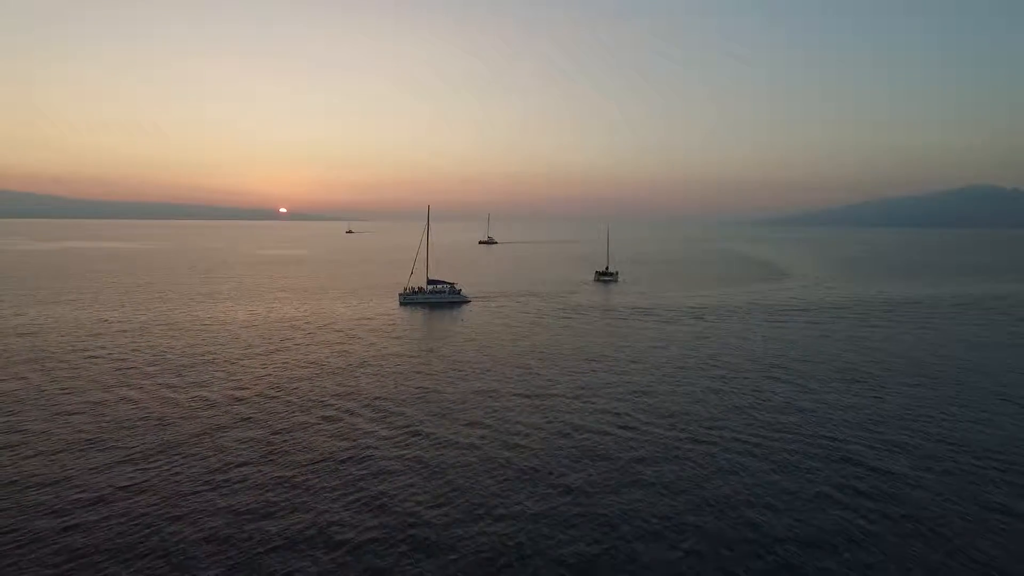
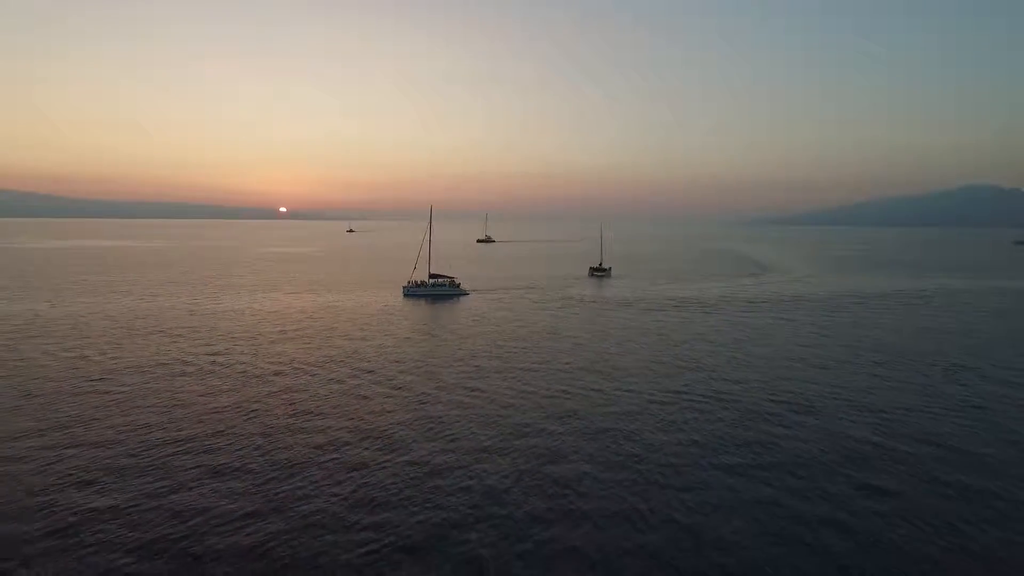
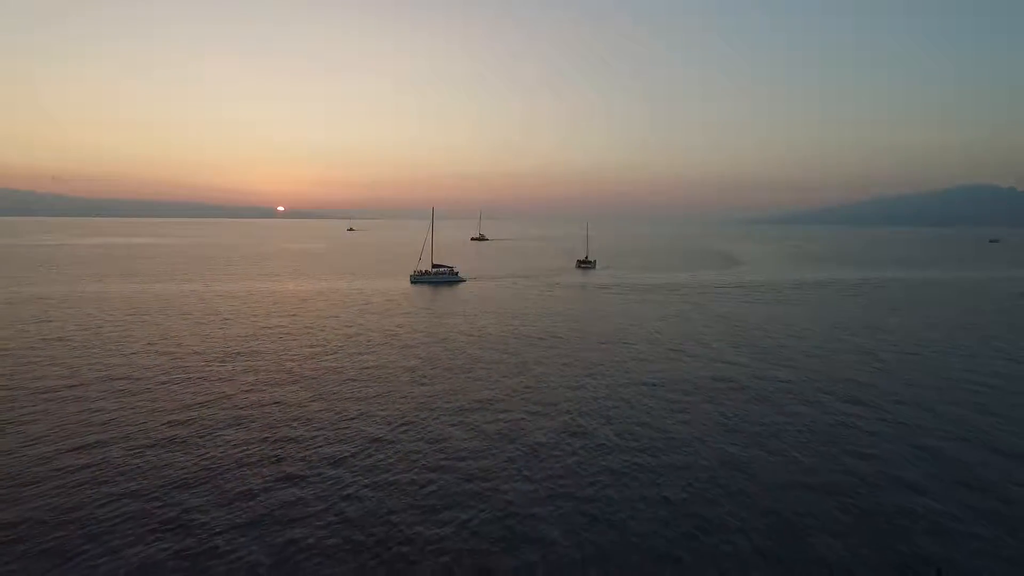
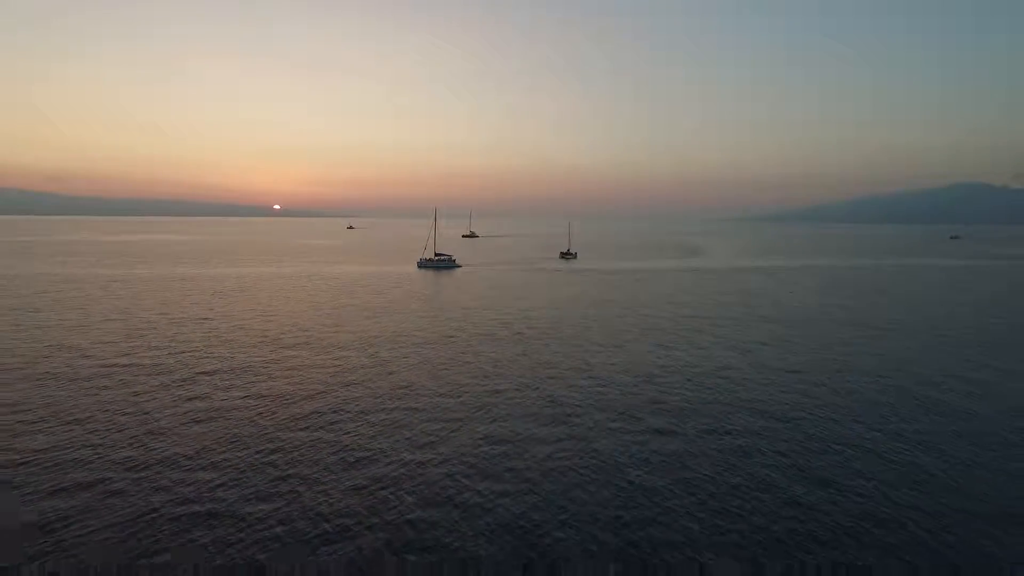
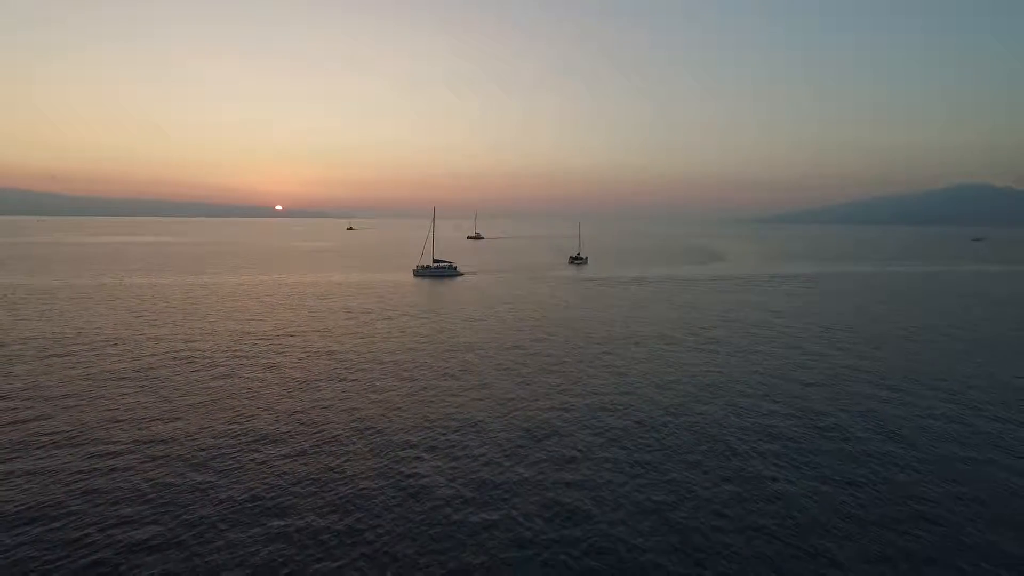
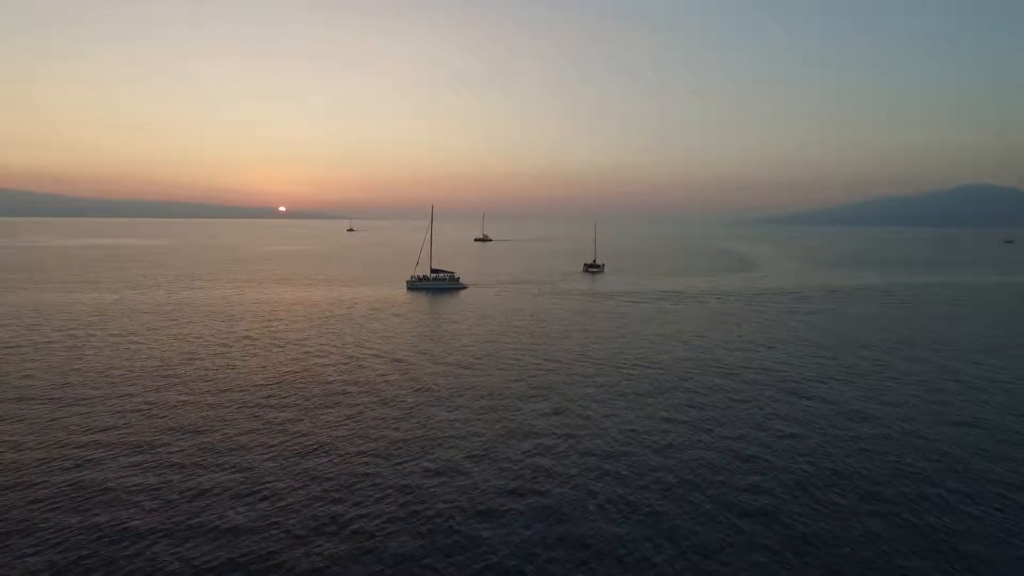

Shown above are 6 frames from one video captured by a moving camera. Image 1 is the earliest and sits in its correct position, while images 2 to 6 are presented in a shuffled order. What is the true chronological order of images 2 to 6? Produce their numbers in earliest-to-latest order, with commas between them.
2, 6, 3, 5, 4
